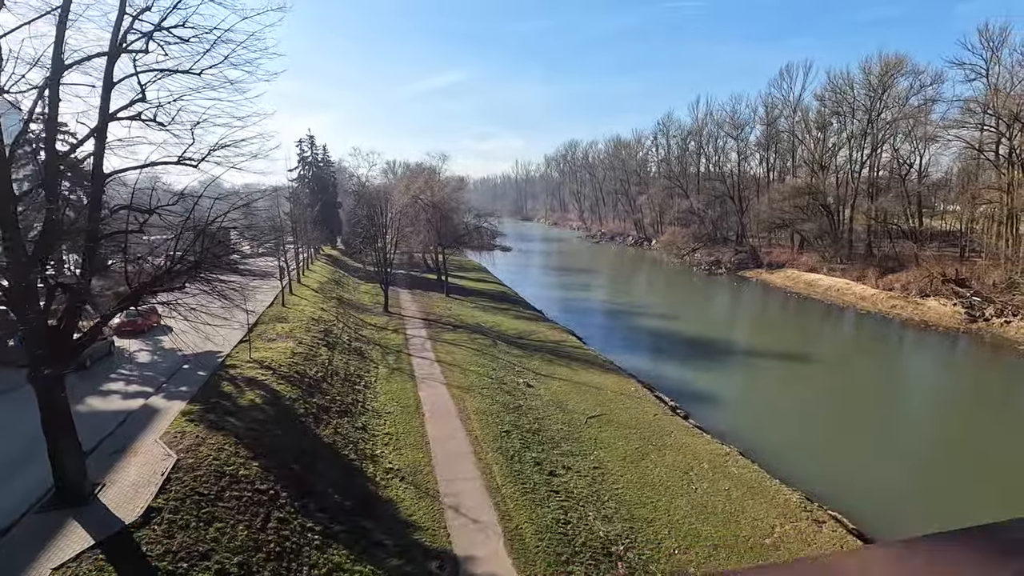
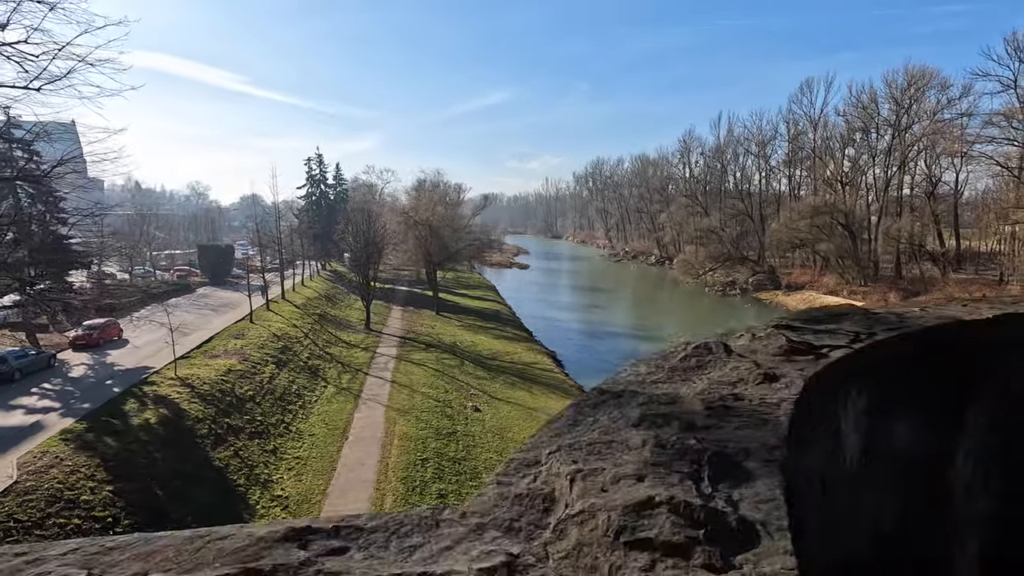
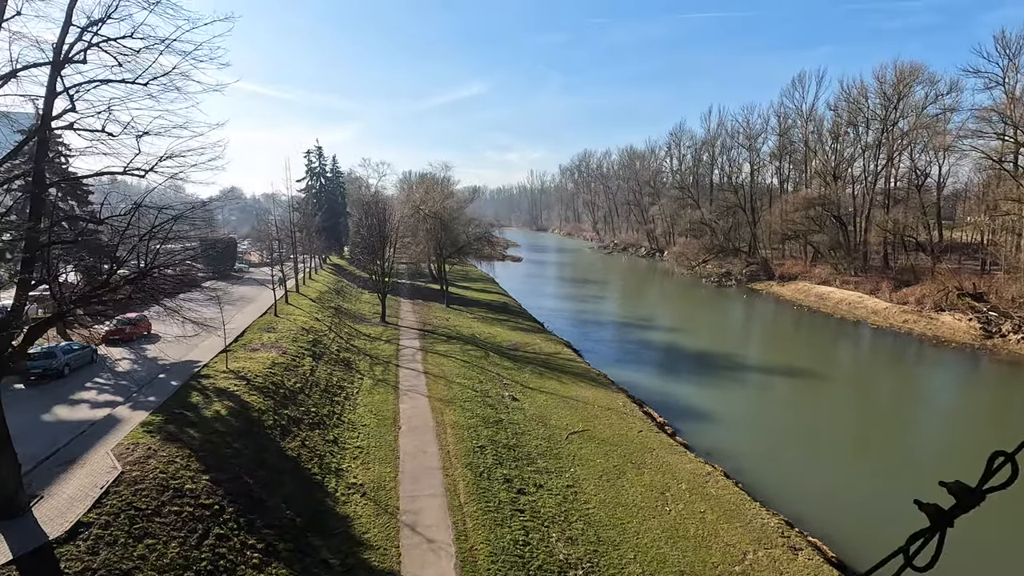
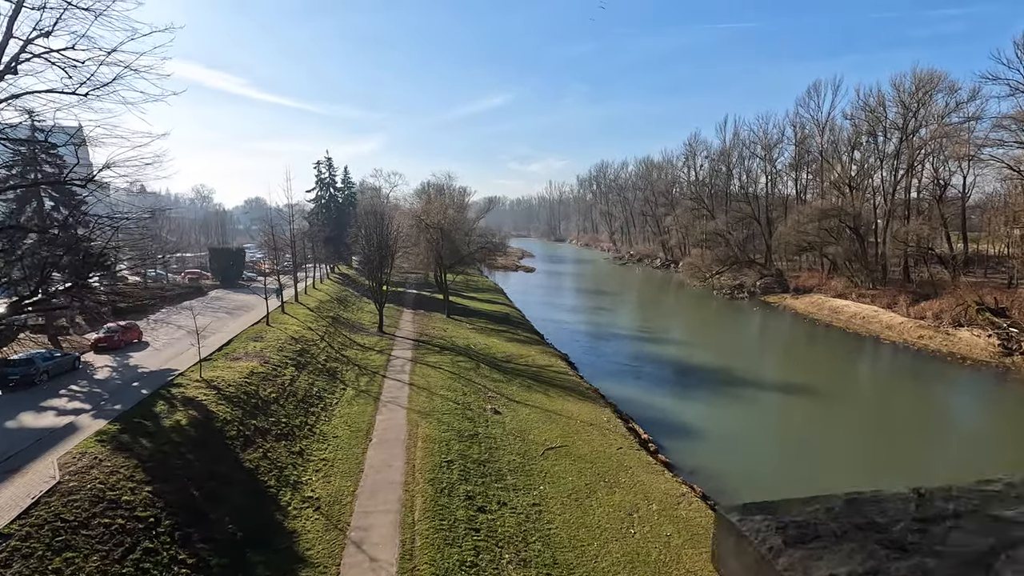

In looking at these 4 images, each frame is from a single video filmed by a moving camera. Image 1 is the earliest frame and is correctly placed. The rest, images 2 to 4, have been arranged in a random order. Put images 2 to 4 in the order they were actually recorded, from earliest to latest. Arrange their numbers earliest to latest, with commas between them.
3, 4, 2
